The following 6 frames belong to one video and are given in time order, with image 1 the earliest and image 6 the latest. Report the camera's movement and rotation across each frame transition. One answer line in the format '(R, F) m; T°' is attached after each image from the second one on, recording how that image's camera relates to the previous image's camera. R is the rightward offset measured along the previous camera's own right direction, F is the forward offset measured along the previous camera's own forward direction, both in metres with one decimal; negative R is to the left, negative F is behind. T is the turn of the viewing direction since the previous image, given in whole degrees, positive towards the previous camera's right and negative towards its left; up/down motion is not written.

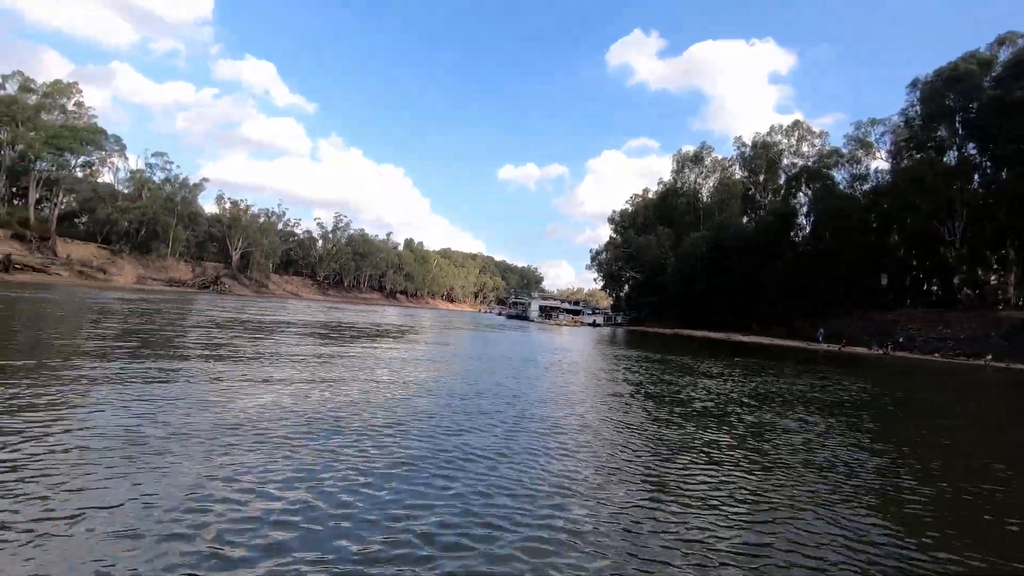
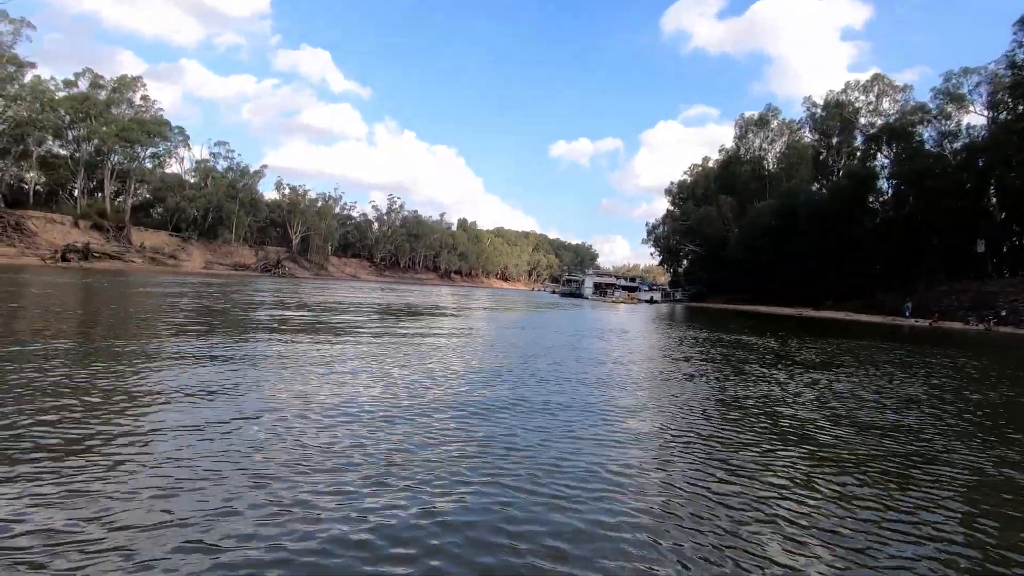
(+0.2, +1.2) m; -6°
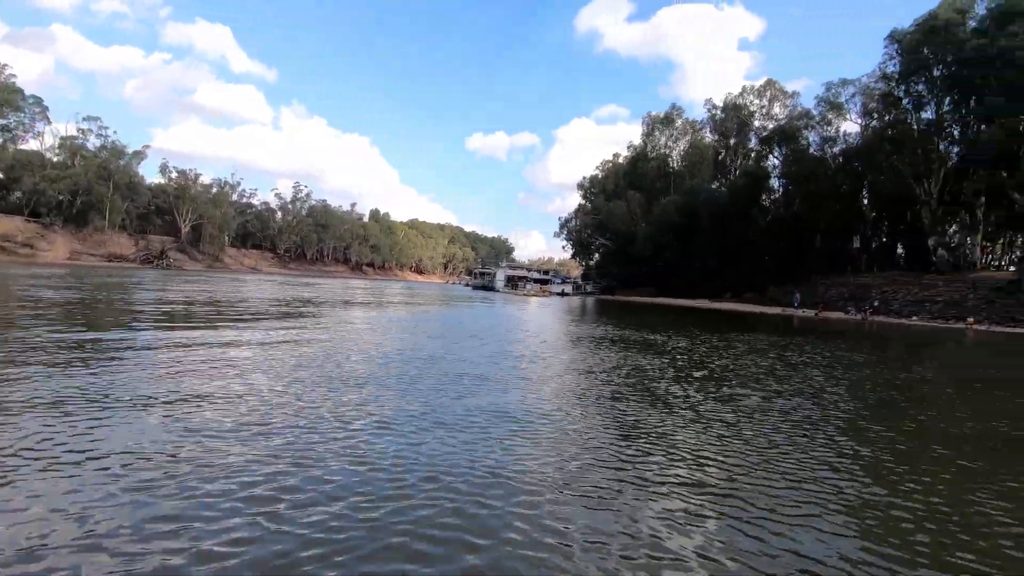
(+0.6, +1.2) m; +9°
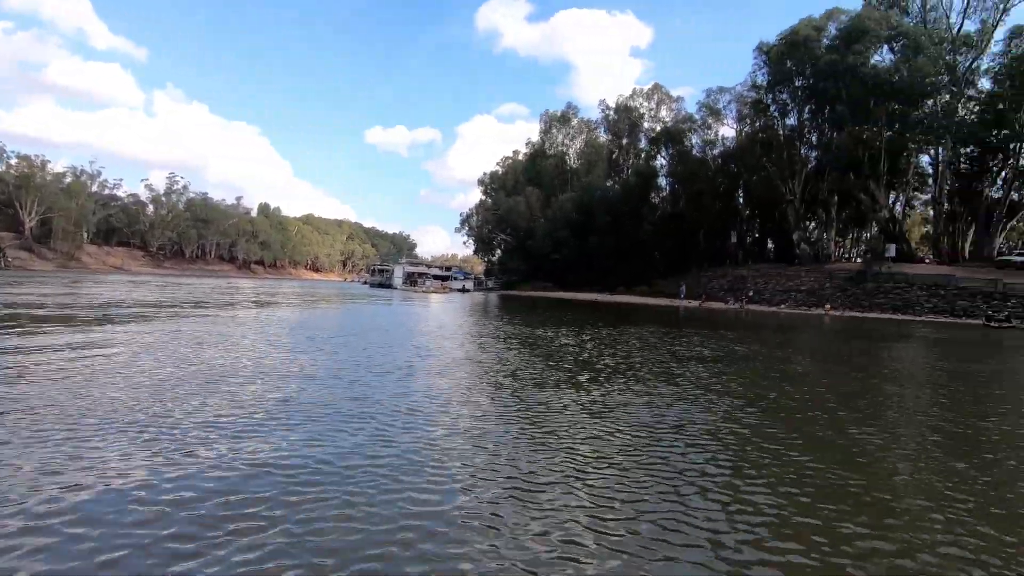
(+0.4, +0.5) m; +10°
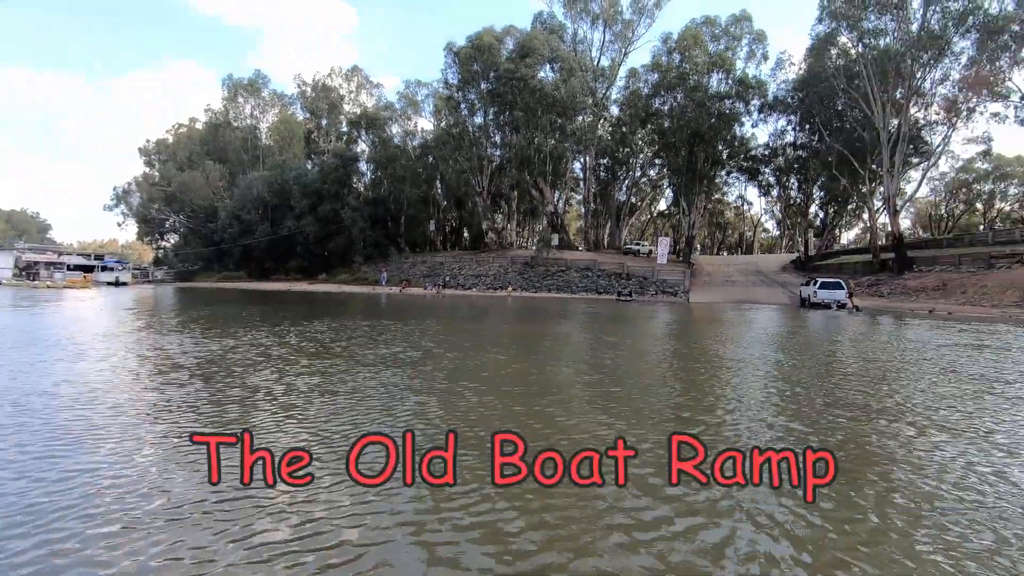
(+0.6, +0.7) m; +30°
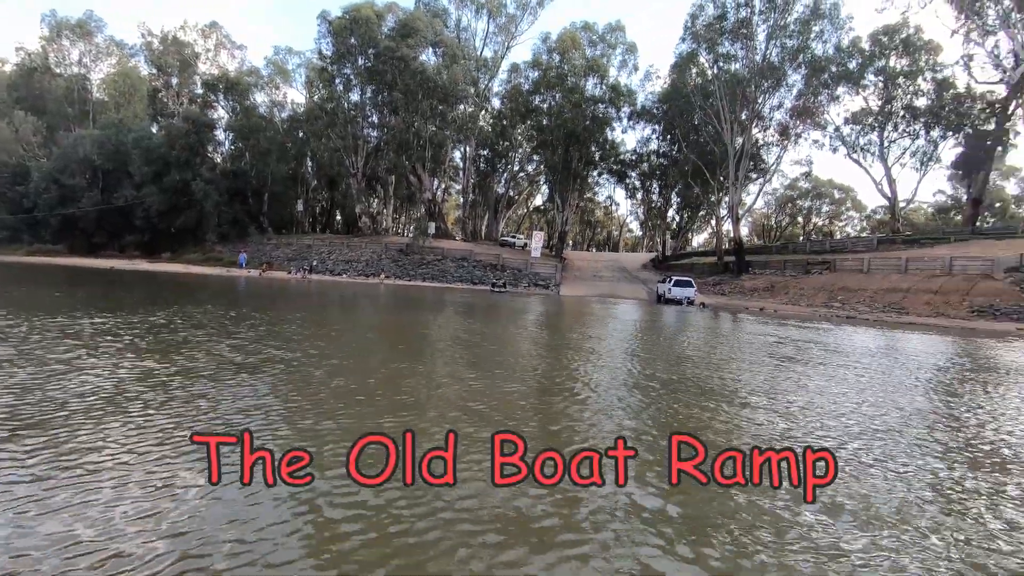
(+0.1, +0.3) m; +13°
